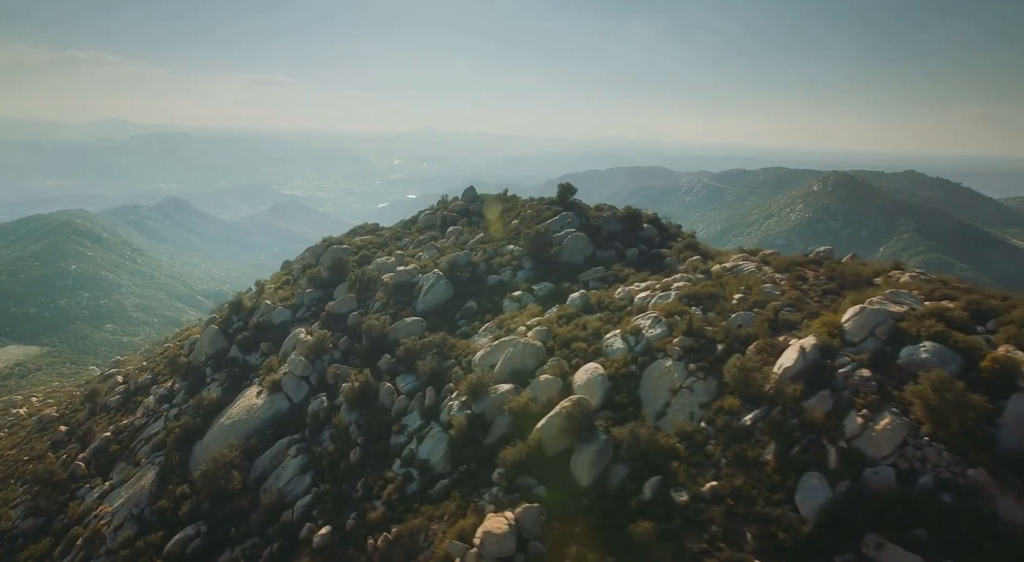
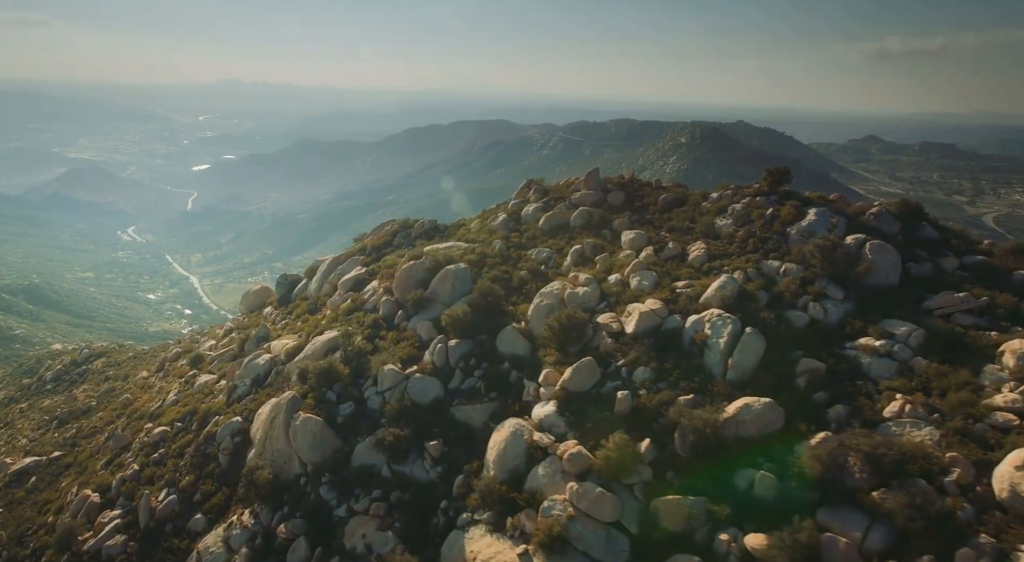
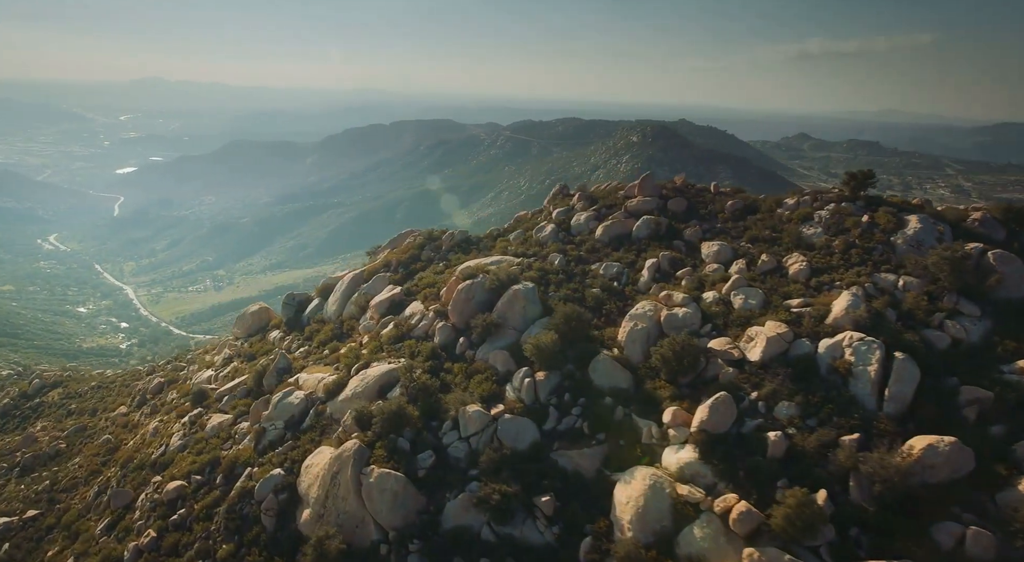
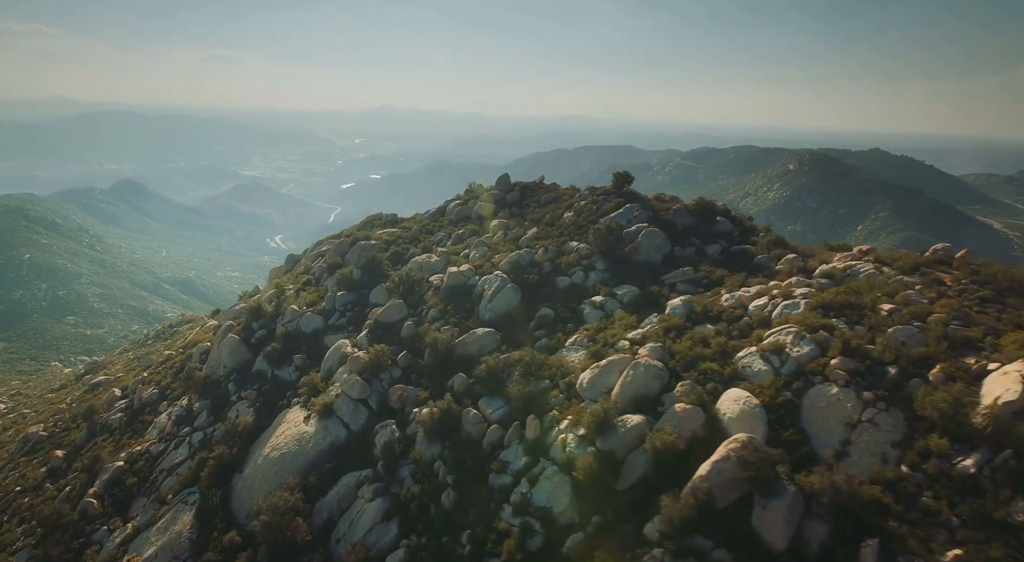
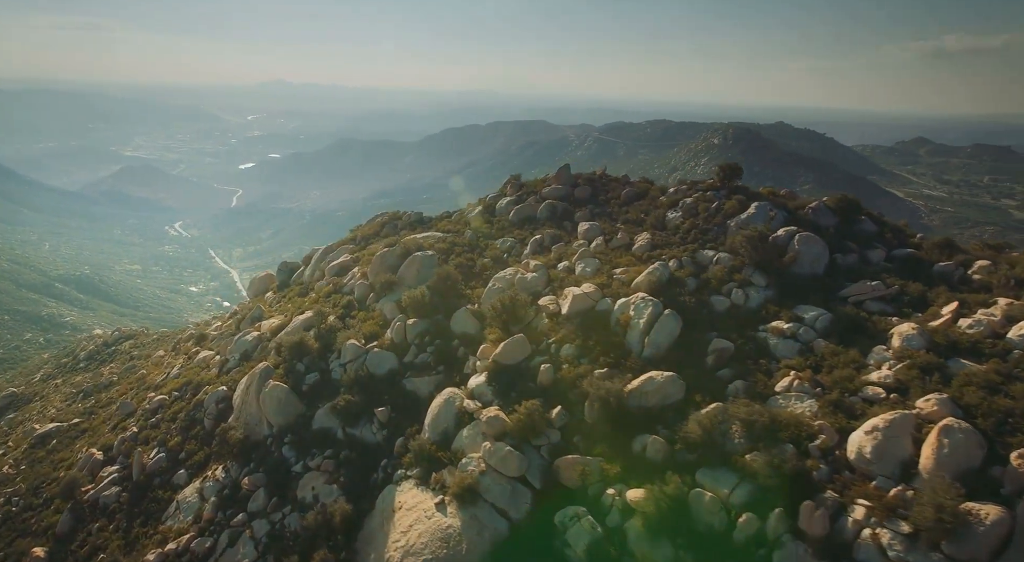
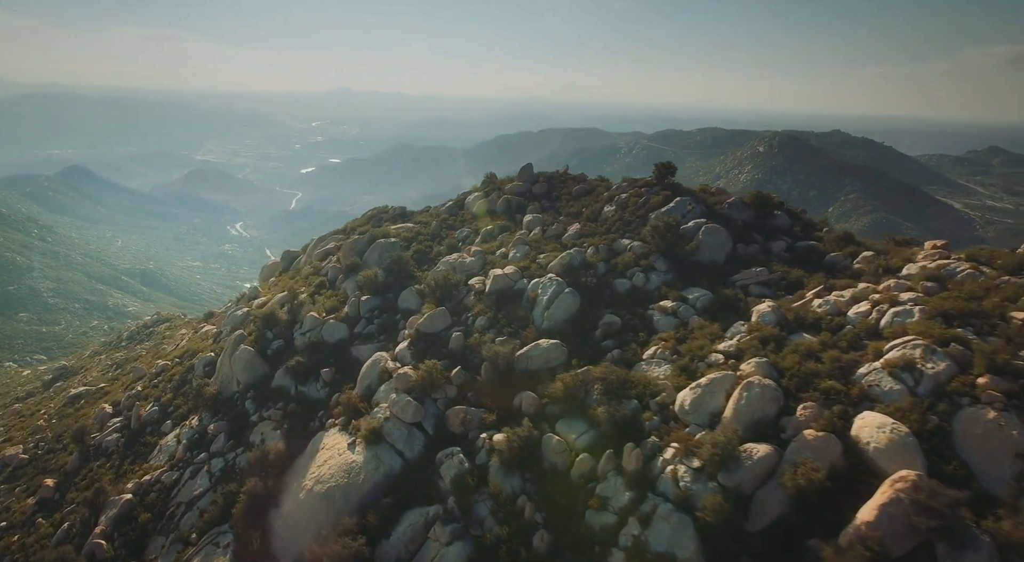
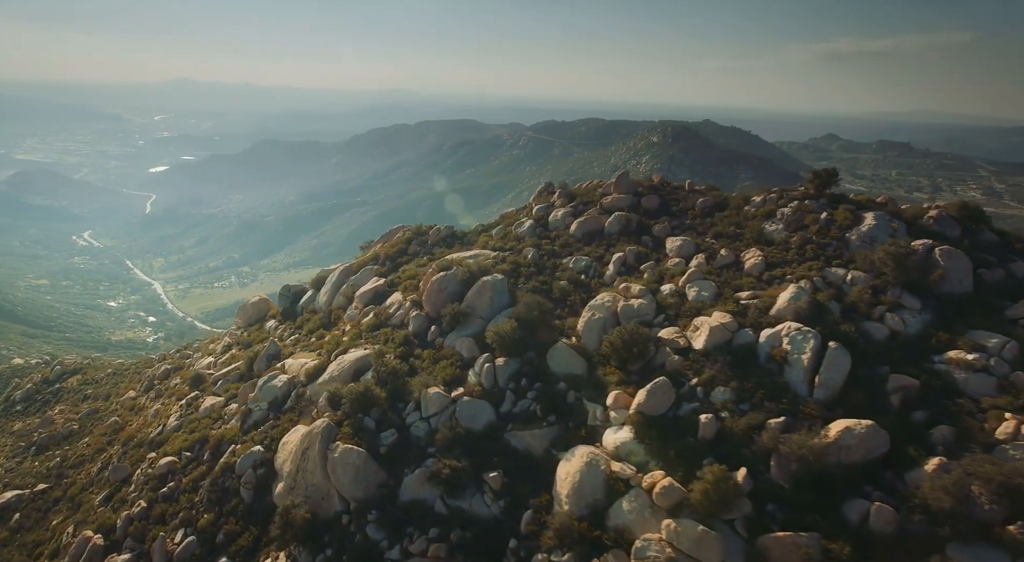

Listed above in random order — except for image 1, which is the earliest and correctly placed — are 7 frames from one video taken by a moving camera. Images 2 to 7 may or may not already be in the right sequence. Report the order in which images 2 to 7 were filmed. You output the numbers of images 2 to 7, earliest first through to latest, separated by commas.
4, 6, 5, 2, 7, 3
